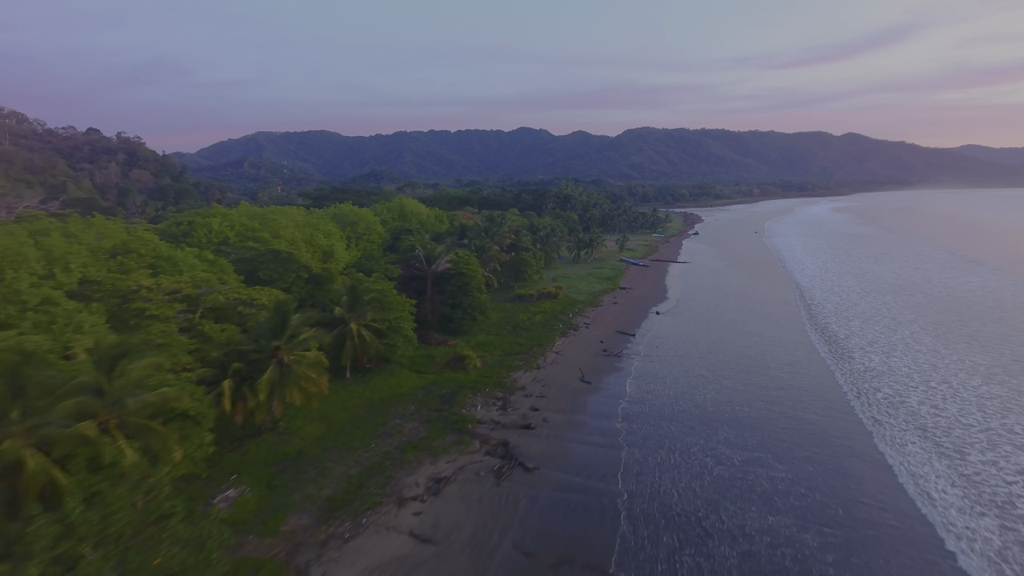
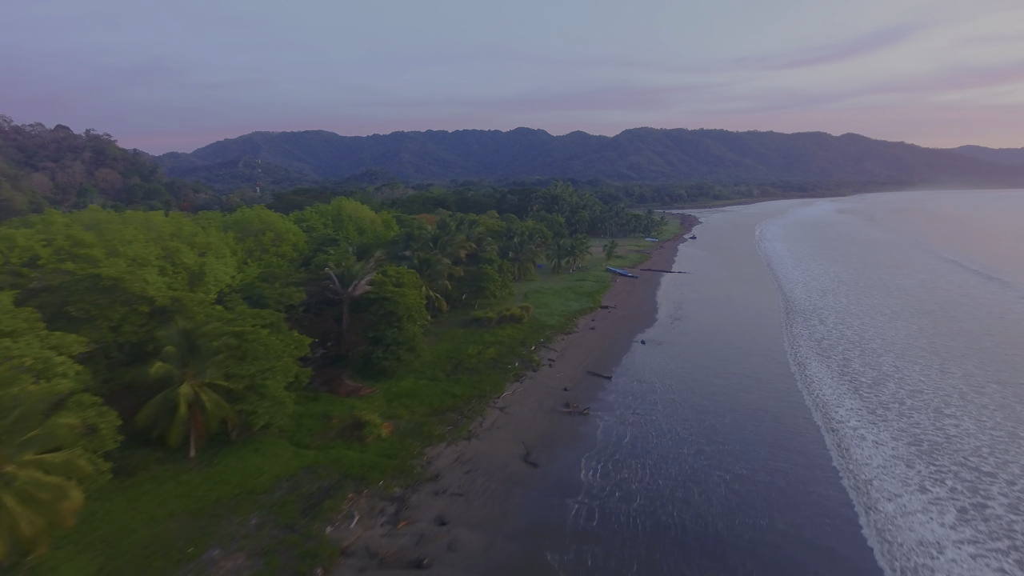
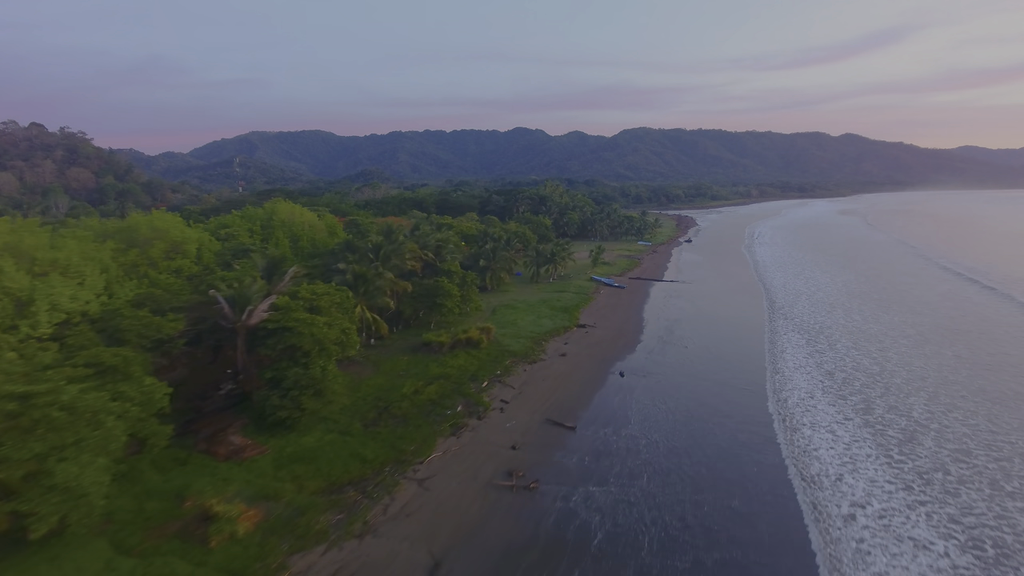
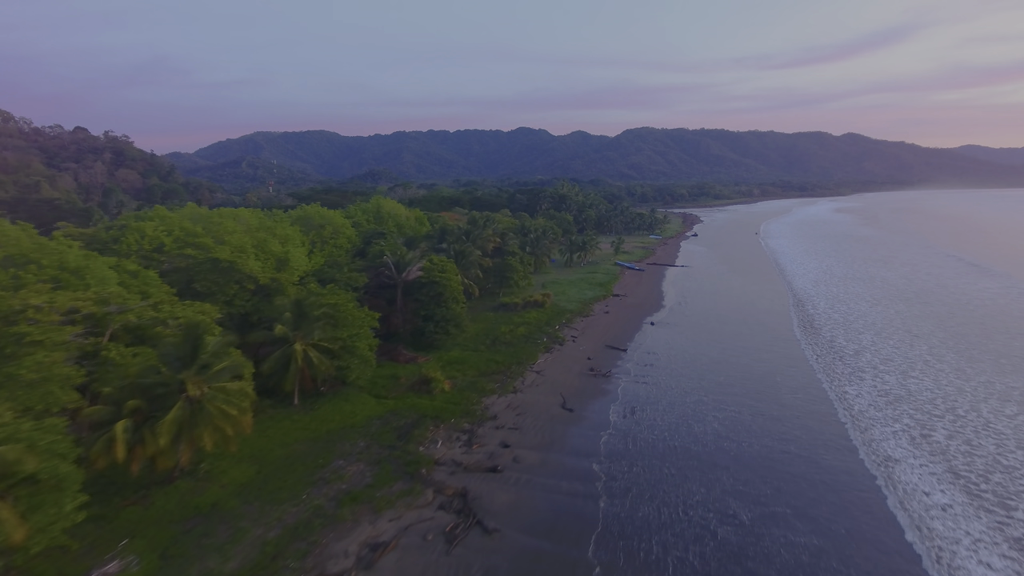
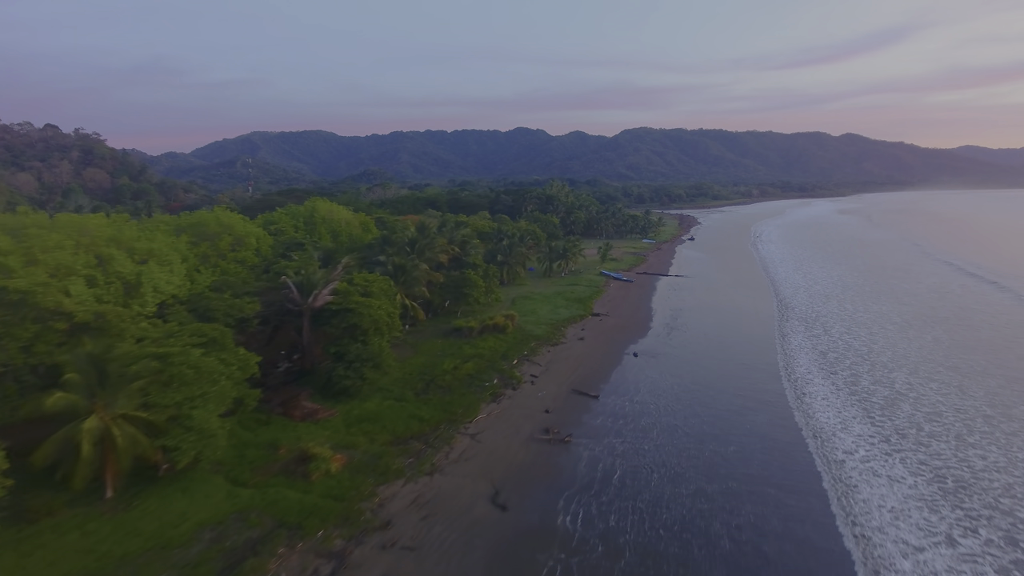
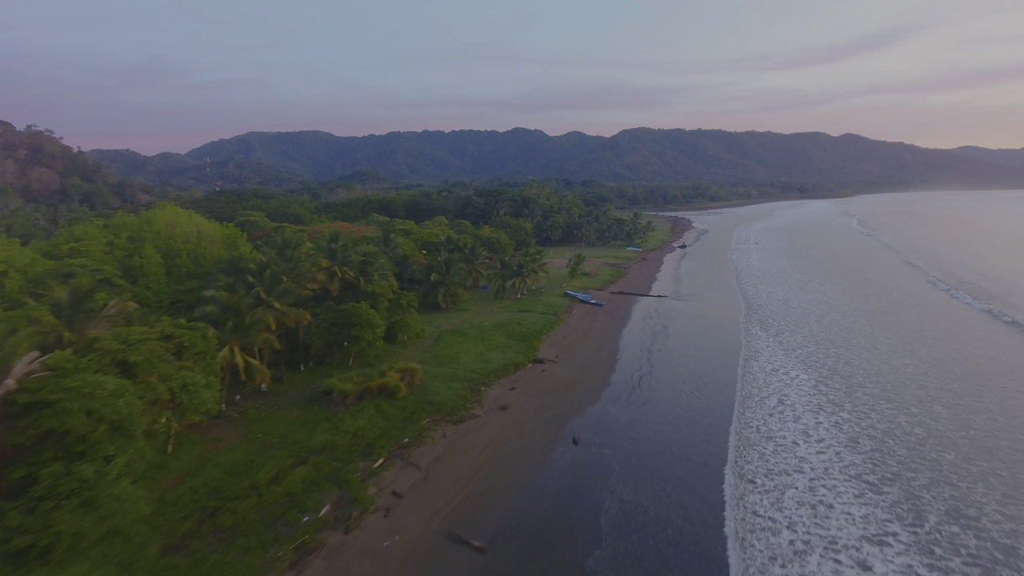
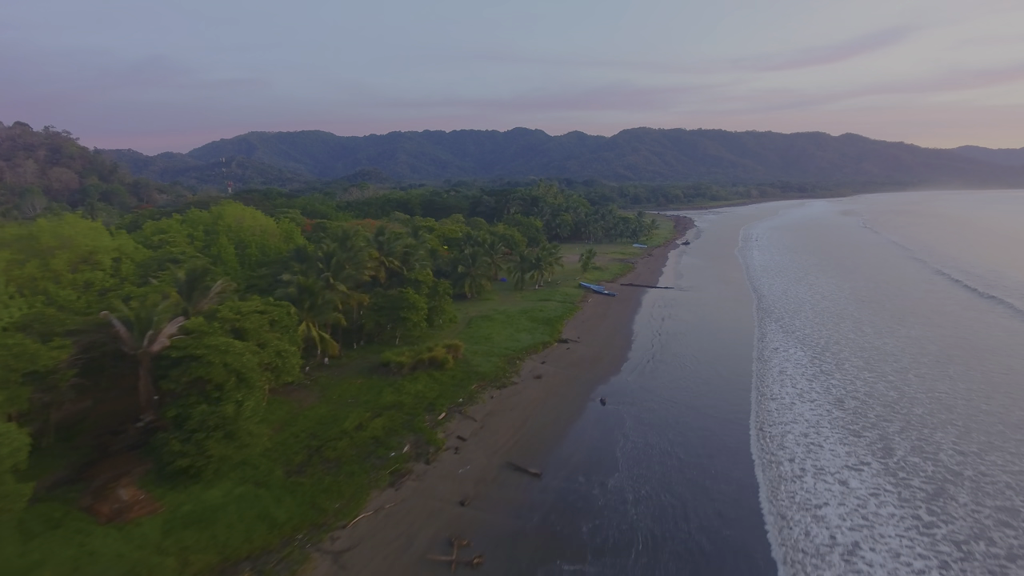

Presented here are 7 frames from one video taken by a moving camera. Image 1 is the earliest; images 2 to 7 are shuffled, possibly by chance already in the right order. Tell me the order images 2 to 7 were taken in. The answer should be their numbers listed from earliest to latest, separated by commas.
4, 2, 5, 3, 7, 6
